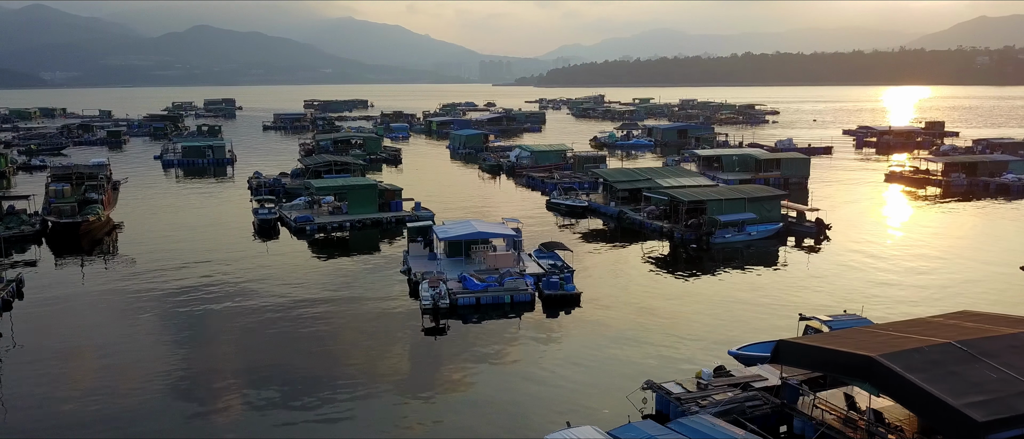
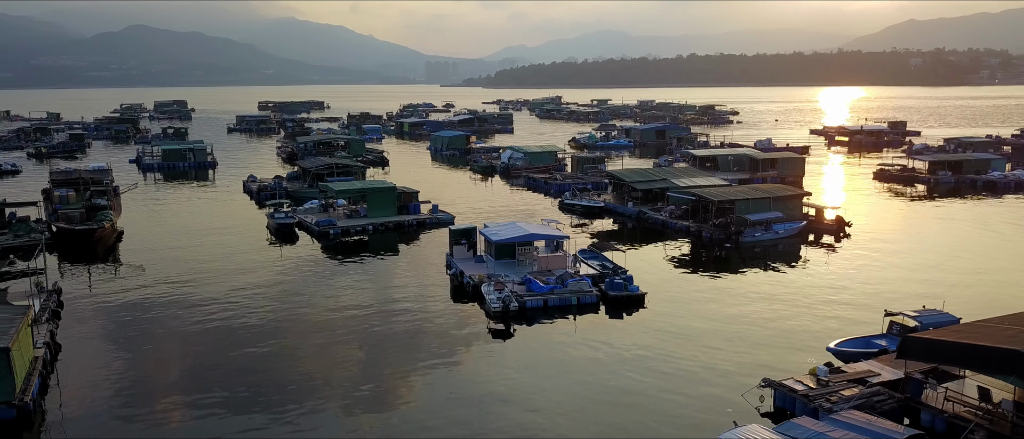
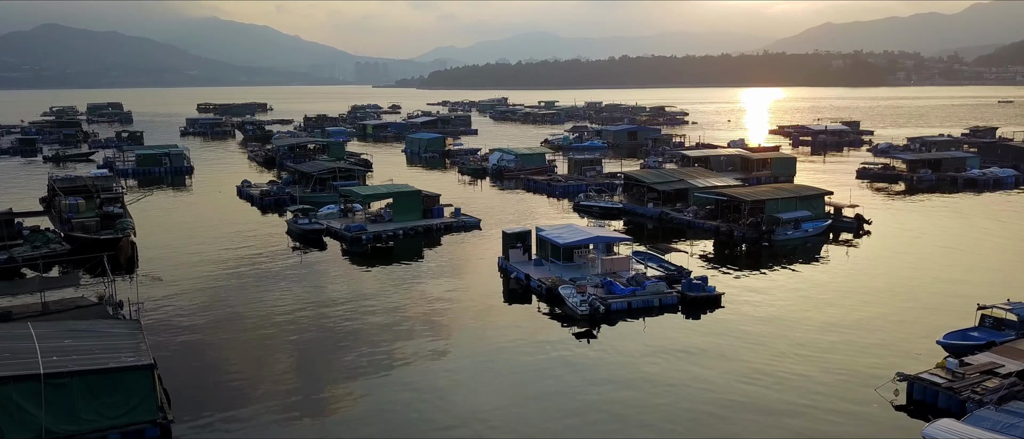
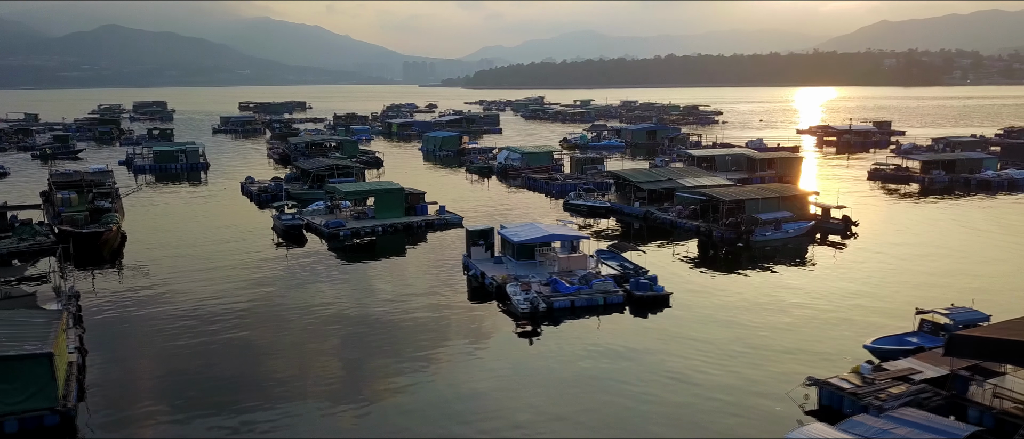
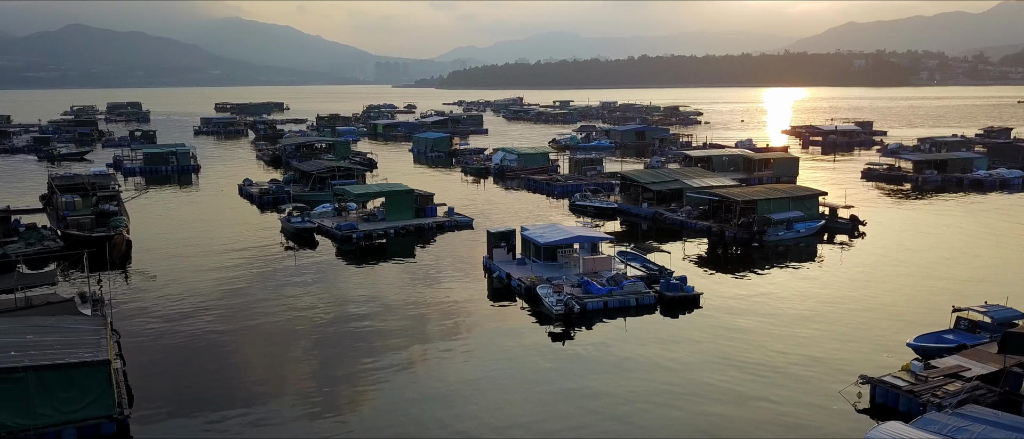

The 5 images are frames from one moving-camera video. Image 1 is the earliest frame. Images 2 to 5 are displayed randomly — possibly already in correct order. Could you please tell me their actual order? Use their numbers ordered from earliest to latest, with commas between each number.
2, 4, 5, 3
